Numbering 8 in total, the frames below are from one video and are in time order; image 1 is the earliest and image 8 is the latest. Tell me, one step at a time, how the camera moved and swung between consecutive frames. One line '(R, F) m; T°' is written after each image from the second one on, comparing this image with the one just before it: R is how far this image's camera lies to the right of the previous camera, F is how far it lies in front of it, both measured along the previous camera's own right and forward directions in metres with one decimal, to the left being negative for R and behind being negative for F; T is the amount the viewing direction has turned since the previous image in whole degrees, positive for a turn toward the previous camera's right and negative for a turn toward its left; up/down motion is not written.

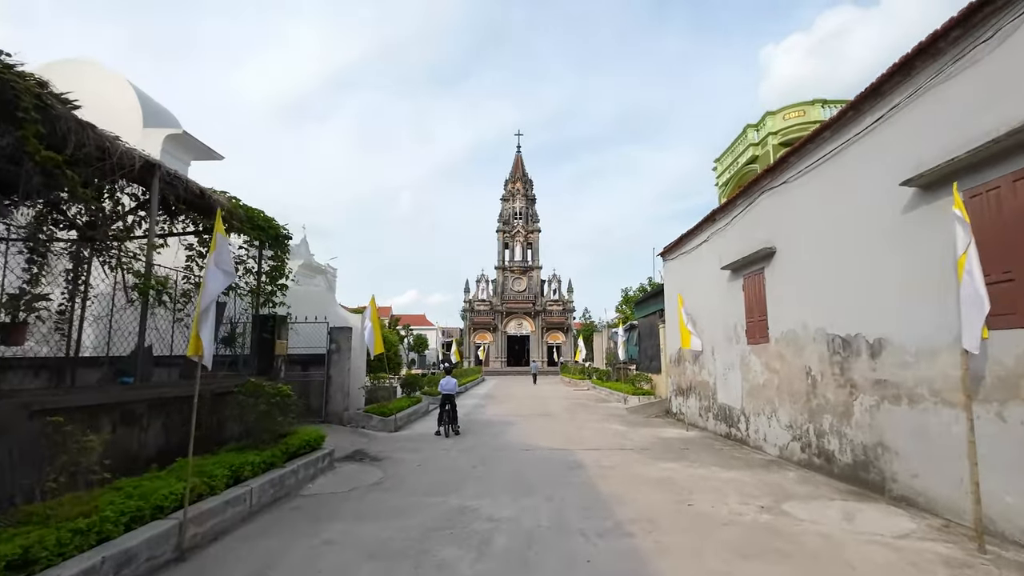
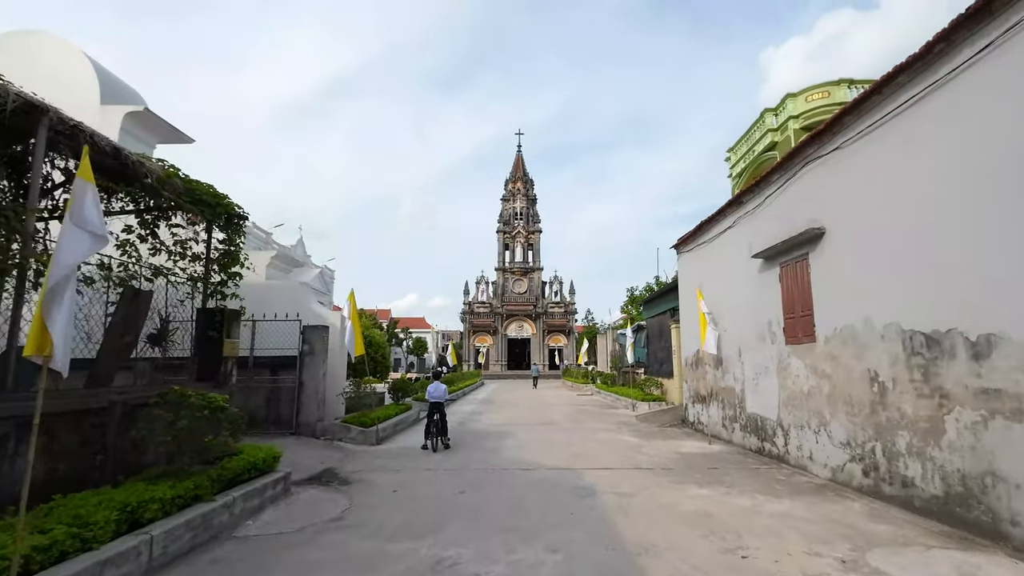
(+0.1, +1.2) m; 0°
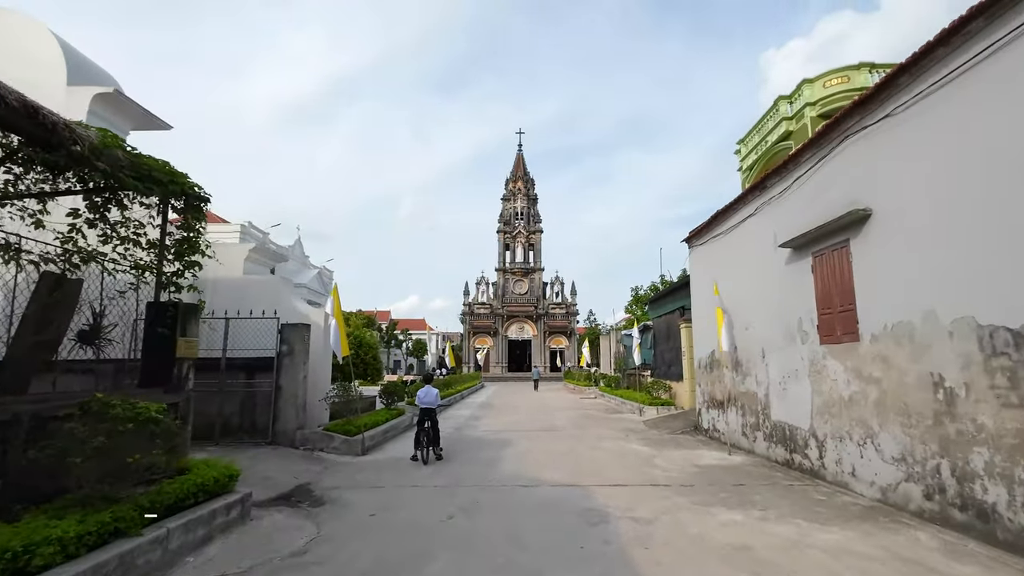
(0.0, +0.8) m; 0°
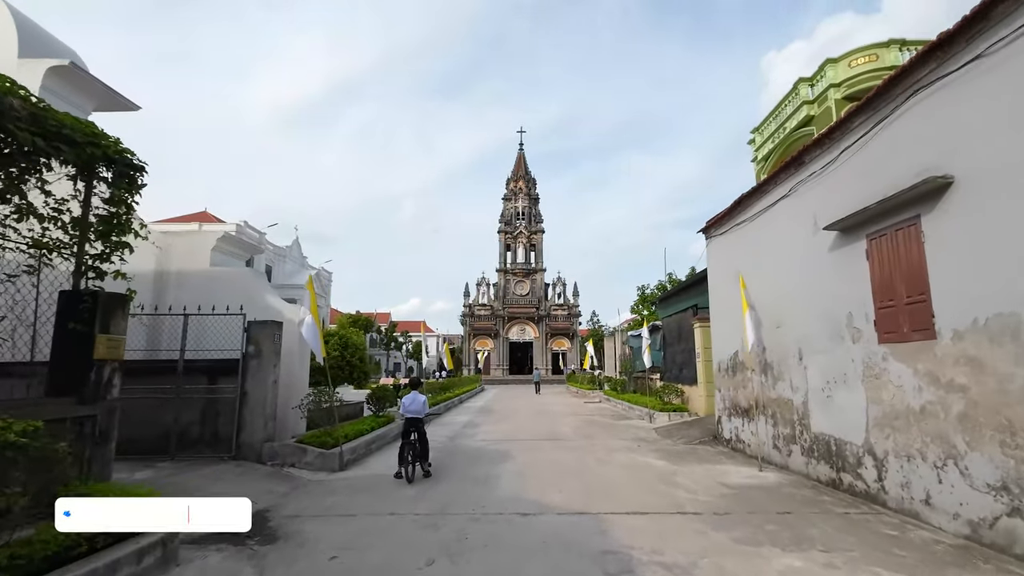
(0.0, +1.0) m; 0°
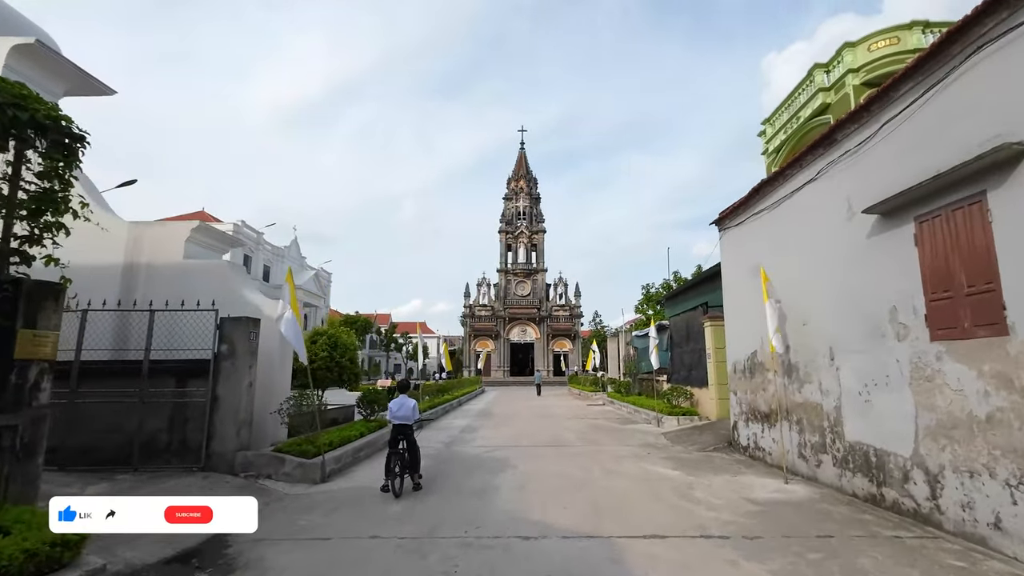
(0.0, +0.7) m; 0°
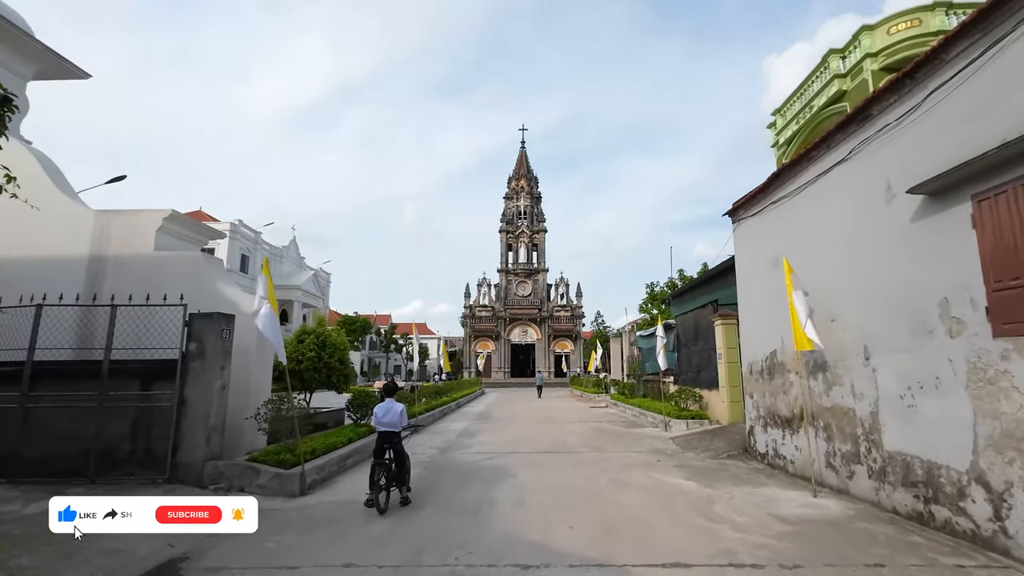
(0.0, +0.6) m; 0°
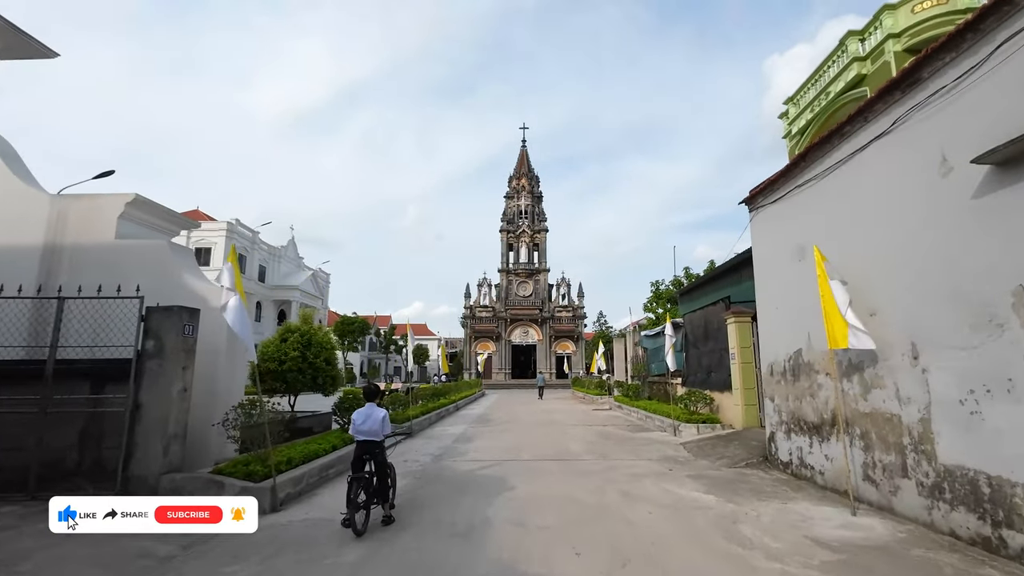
(0.0, +0.7) m; 0°
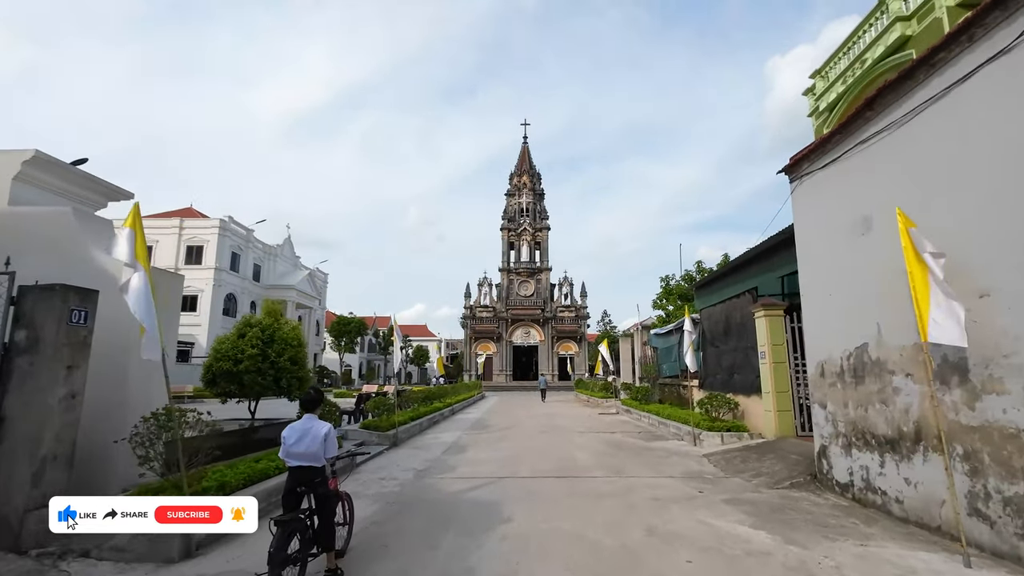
(+0.1, +1.3) m; 0°
